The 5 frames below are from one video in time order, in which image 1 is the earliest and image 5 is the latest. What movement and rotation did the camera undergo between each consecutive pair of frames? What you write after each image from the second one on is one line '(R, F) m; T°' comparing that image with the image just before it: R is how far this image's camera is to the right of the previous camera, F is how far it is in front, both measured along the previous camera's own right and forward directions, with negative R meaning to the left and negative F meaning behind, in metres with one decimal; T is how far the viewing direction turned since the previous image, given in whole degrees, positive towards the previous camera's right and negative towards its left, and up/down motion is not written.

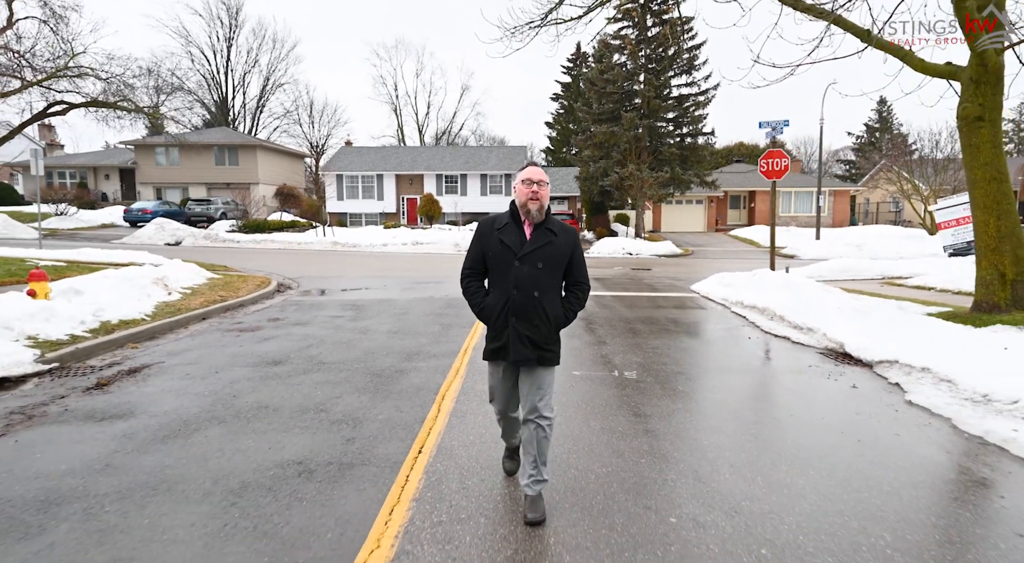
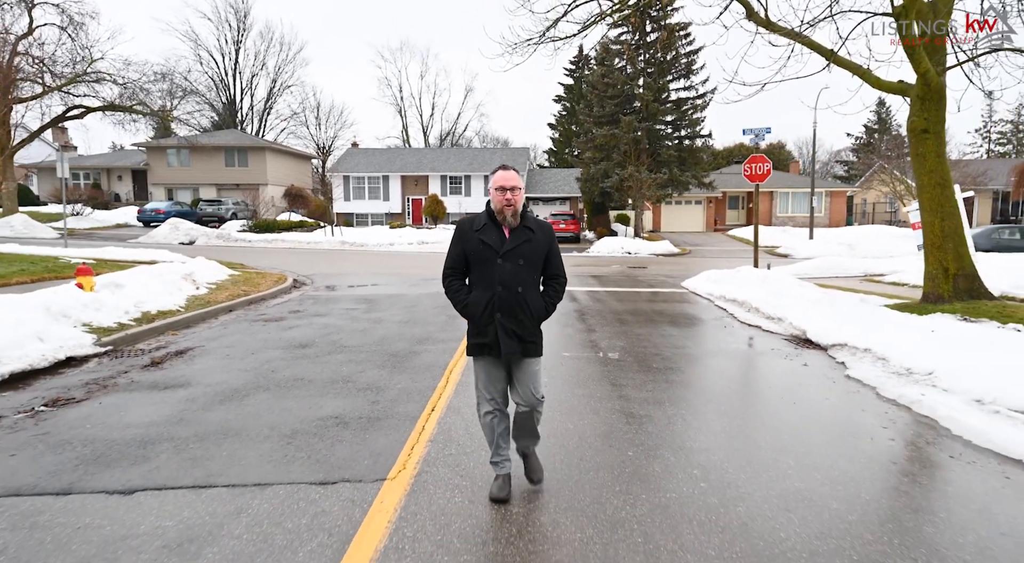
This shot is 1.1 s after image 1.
(+0.1, -0.9) m; 0°
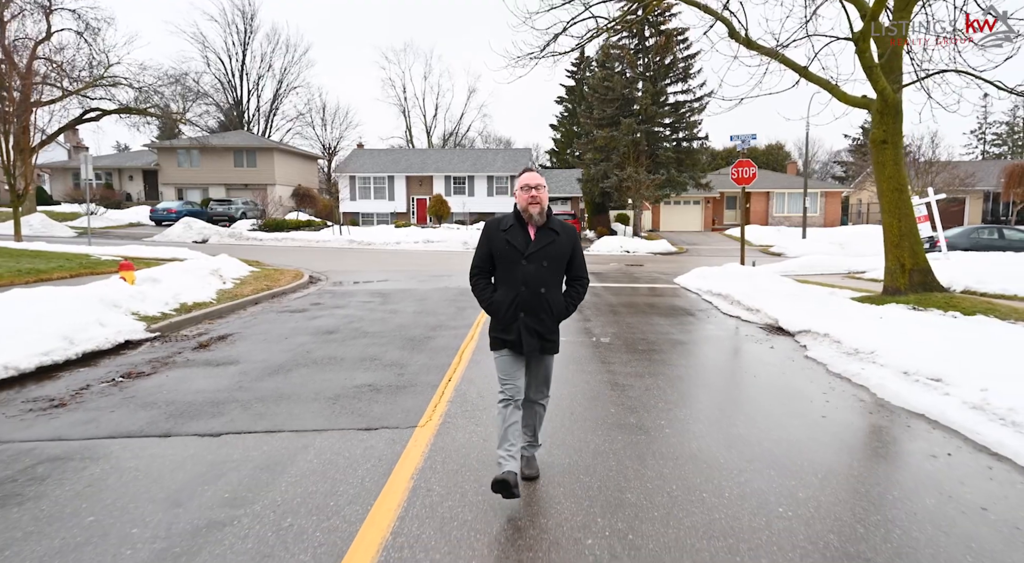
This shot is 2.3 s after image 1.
(0.0, -1.0) m; 0°
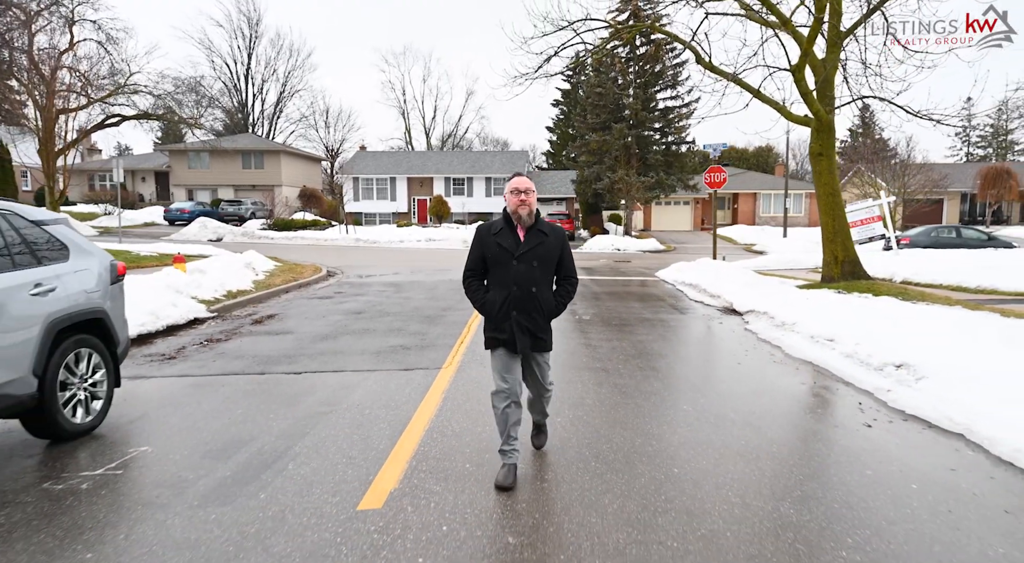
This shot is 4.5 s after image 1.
(0.0, -1.8) m; 0°
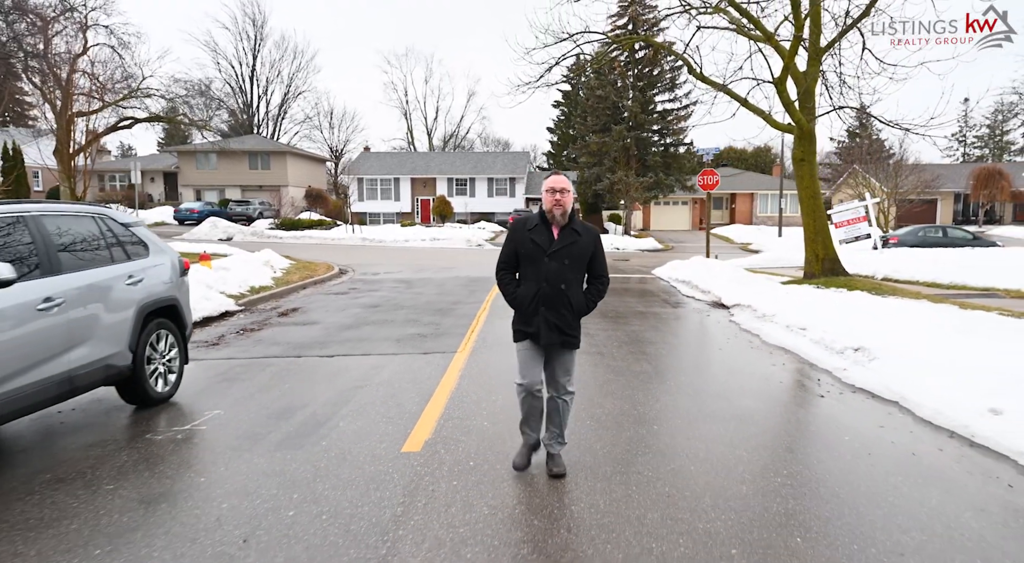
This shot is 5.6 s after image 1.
(-0.1, -0.9) m; 0°
